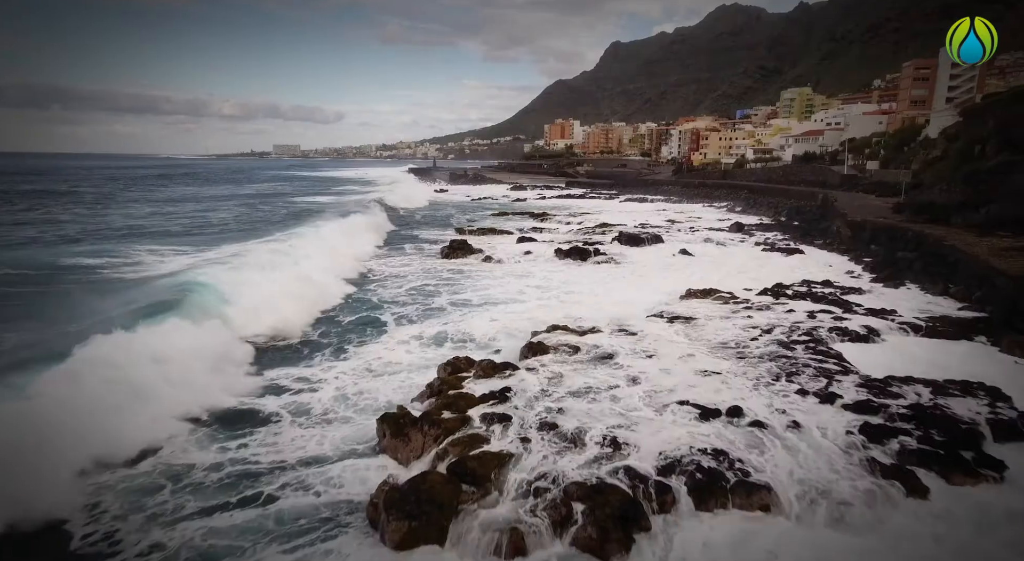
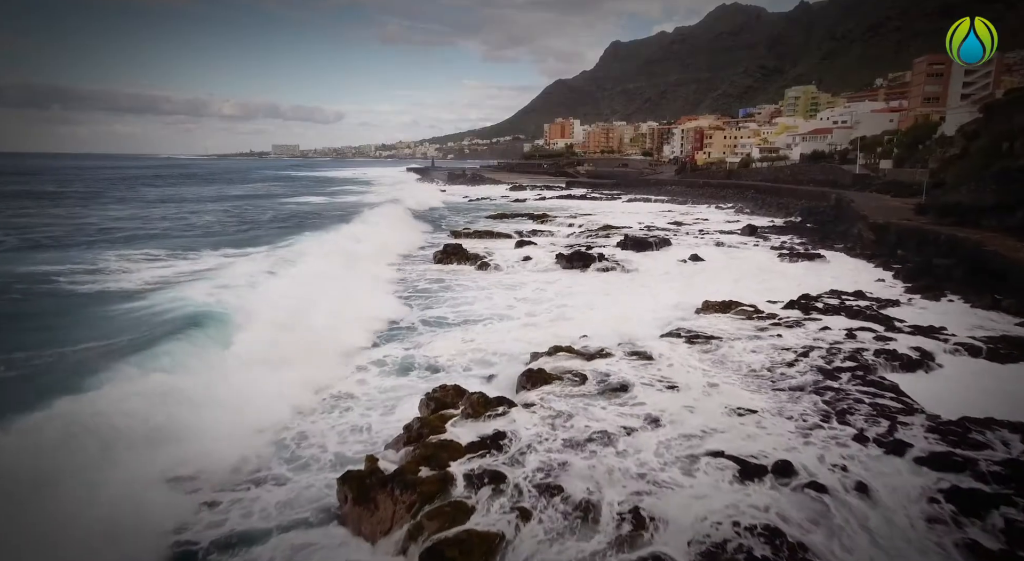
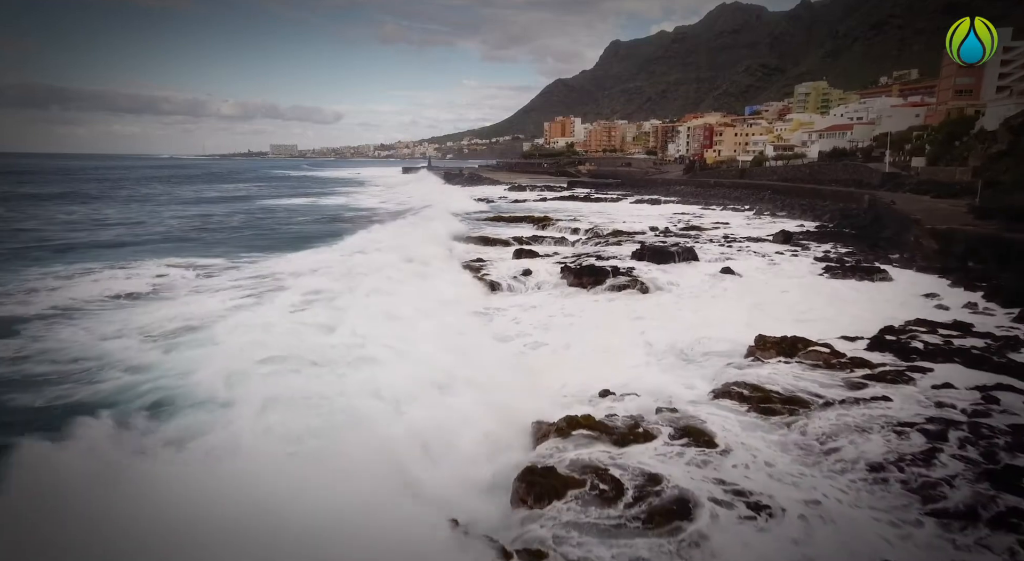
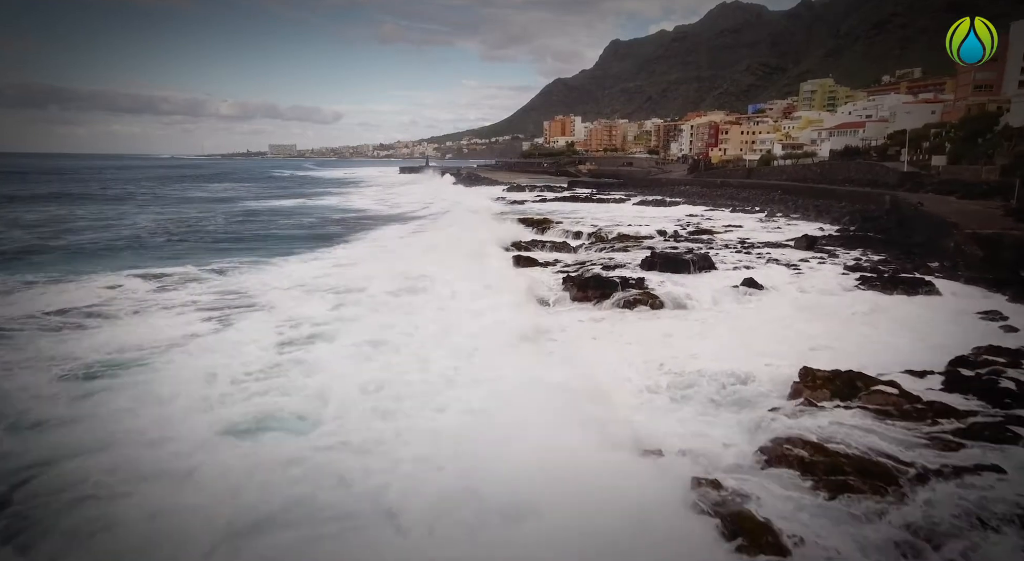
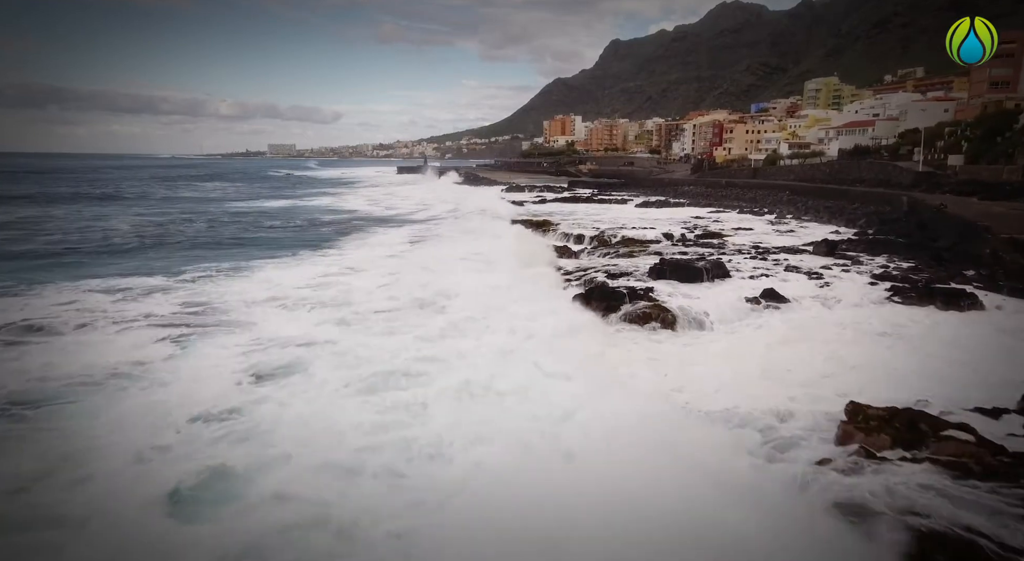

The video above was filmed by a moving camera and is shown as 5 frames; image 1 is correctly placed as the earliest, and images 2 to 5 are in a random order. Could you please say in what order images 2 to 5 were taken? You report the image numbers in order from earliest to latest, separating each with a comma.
2, 3, 4, 5
